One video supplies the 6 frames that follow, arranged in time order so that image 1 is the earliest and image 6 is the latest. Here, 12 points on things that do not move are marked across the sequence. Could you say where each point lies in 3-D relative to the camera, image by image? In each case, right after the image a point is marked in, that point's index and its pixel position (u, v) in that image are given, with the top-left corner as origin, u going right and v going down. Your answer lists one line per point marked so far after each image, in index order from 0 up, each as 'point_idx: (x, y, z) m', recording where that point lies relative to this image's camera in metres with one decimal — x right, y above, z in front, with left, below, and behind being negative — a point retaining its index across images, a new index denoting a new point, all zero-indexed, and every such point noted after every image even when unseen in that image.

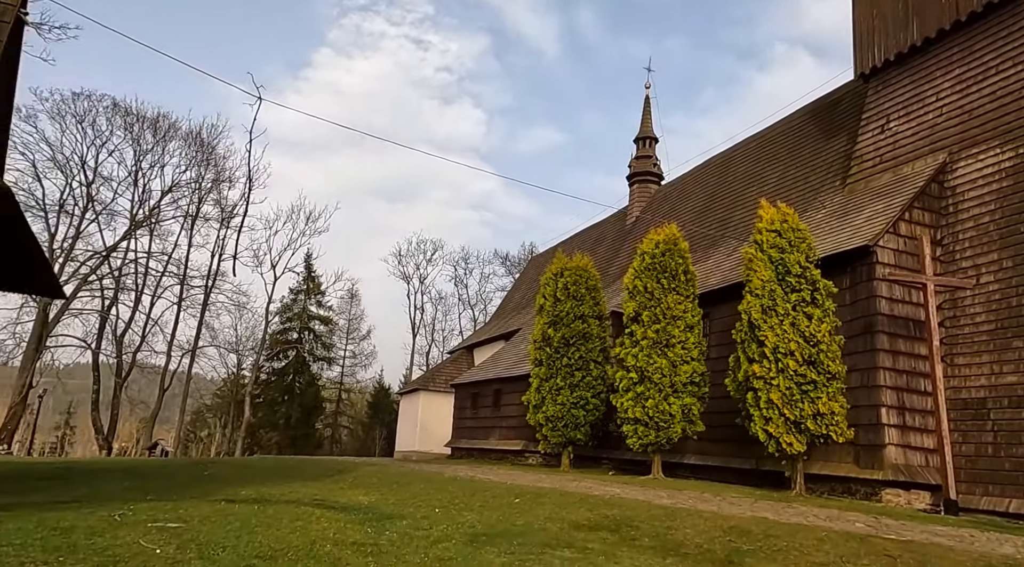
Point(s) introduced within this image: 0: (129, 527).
0: (-3.7, -2.3, +6.7) m
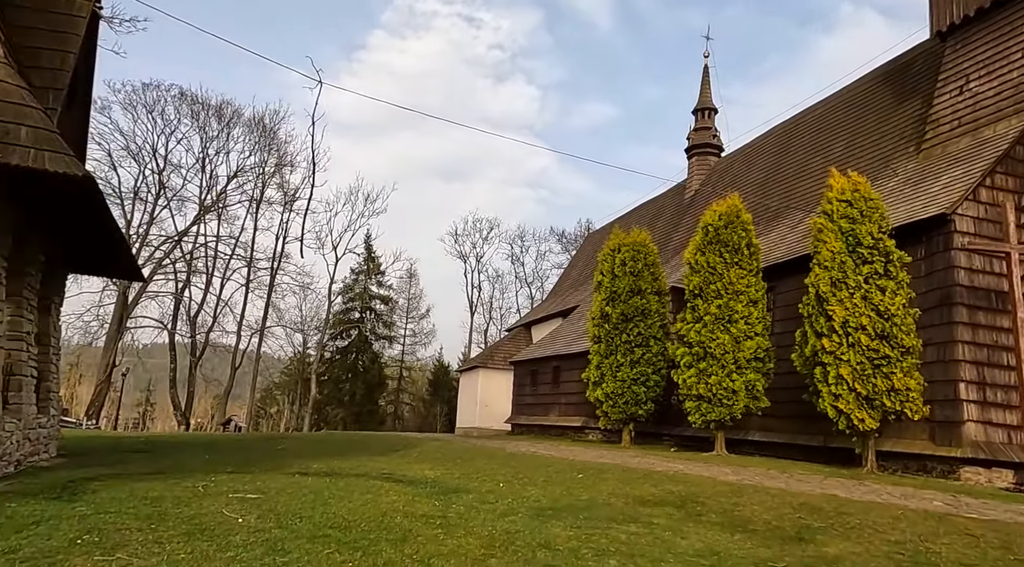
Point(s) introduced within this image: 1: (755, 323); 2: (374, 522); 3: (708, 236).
0: (-3.0, -2.2, +7.0) m
1: (+5.1, -0.8, +14.6) m
2: (-1.3, -2.2, +6.4) m
3: (+4.3, +1.0, +15.4) m
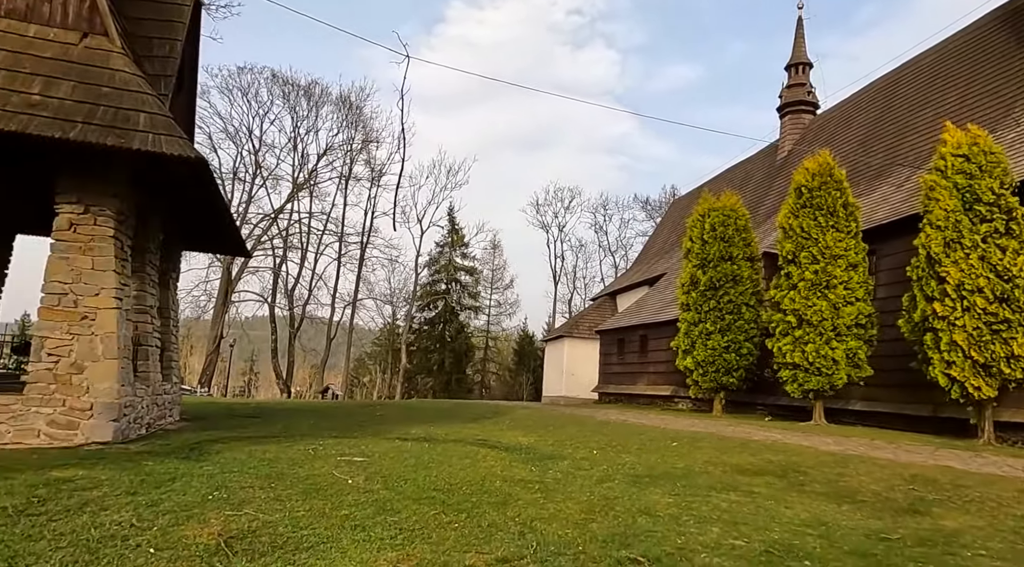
0: (-2.0, -1.9, +7.4) m
1: (+6.9, -0.1, +13.9) m
2: (-0.4, -1.9, +6.6) m
3: (+6.2, +1.8, +14.7) m
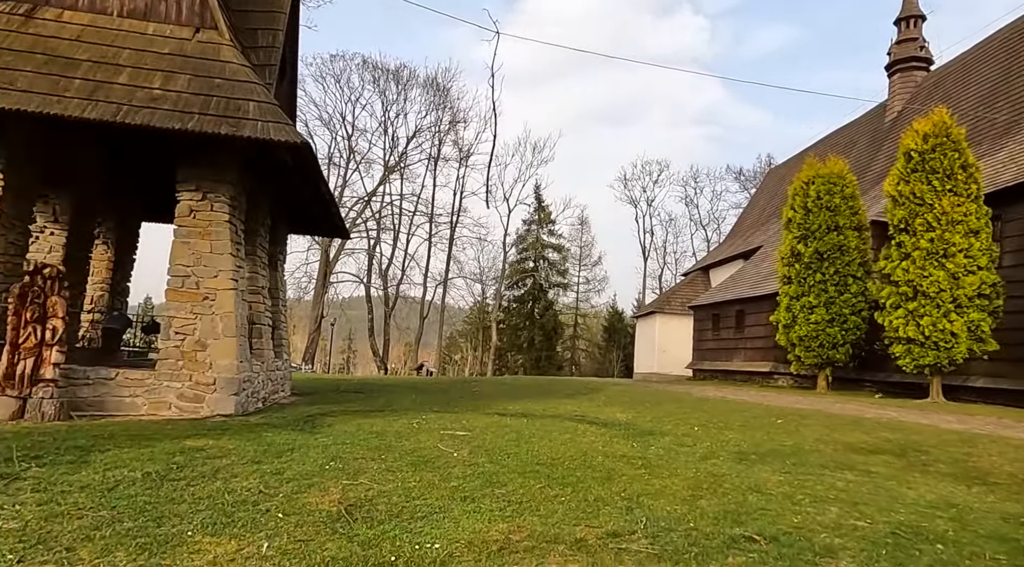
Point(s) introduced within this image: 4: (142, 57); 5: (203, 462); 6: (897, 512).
0: (-0.9, -1.6, +7.6) m
1: (+8.7, +0.5, +12.9) m
2: (+0.6, -1.7, +6.6) m
3: (+8.1, +2.4, +13.7) m
4: (-4.4, +2.7, +8.2) m
5: (-2.4, -1.4, +5.4) m
6: (+2.7, -1.6, +4.9) m
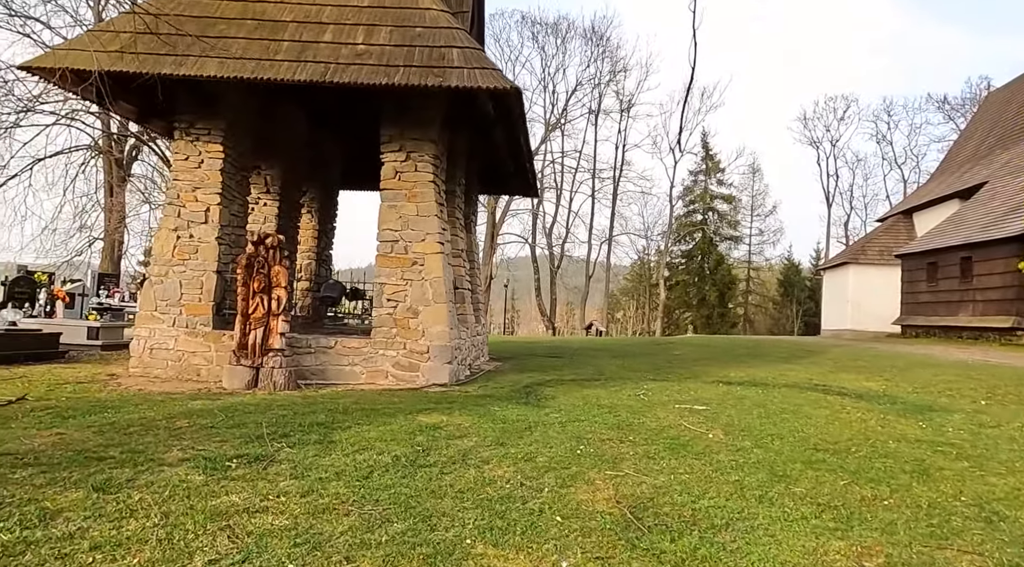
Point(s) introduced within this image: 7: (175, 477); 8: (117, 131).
0: (+1.5, -1.2, +6.8) m
1: (+12.0, +1.5, +9.6) m
2: (+2.8, -1.3, +5.5) m
3: (+11.4, +3.5, +10.5) m
4: (-1.9, +3.1, +7.9) m
5: (-0.5, -1.1, +4.9) m
6: (+4.4, -1.3, +3.3) m
7: (-1.9, -1.1, +3.9) m
8: (-8.8, +3.4, +15.5) m
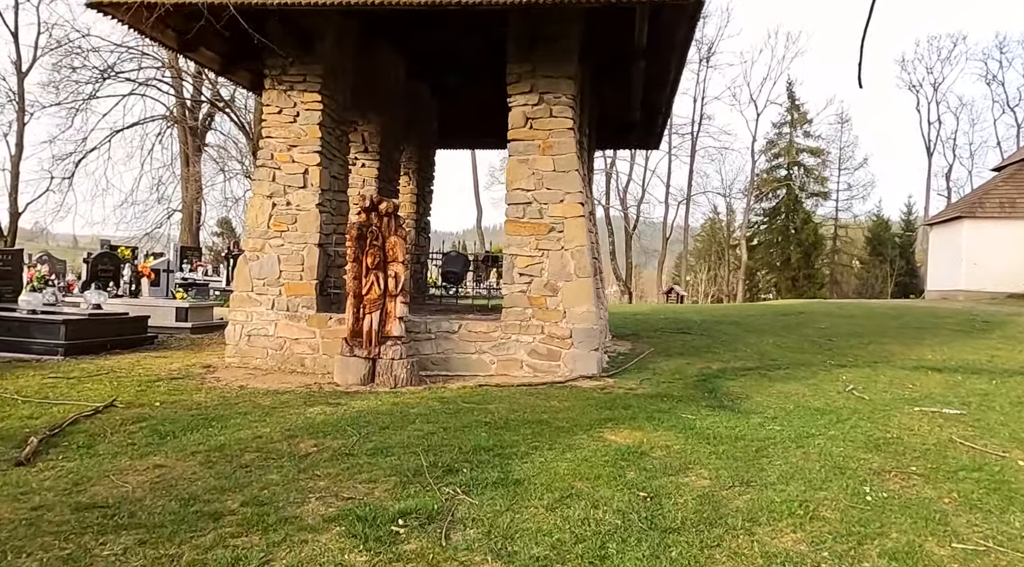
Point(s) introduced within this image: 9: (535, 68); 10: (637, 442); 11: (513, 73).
0: (+2.9, -1.0, +5.2) m
1: (+13.6, +2.1, +6.9) m
2: (+4.1, -1.1, +3.7) m
3: (+13.1, +4.0, +7.7) m
4: (-0.5, +3.3, +6.4) m
5: (+0.8, -1.0, +3.5) m
6: (+5.5, -1.1, +1.4) m
7: (-0.7, -1.1, +2.7) m
8: (-6.7, +4.0, +14.5) m
9: (+0.2, +2.1, +6.8) m
10: (+0.8, -1.0, +4.3) m
11: (0.0, +2.1, +6.9) m
